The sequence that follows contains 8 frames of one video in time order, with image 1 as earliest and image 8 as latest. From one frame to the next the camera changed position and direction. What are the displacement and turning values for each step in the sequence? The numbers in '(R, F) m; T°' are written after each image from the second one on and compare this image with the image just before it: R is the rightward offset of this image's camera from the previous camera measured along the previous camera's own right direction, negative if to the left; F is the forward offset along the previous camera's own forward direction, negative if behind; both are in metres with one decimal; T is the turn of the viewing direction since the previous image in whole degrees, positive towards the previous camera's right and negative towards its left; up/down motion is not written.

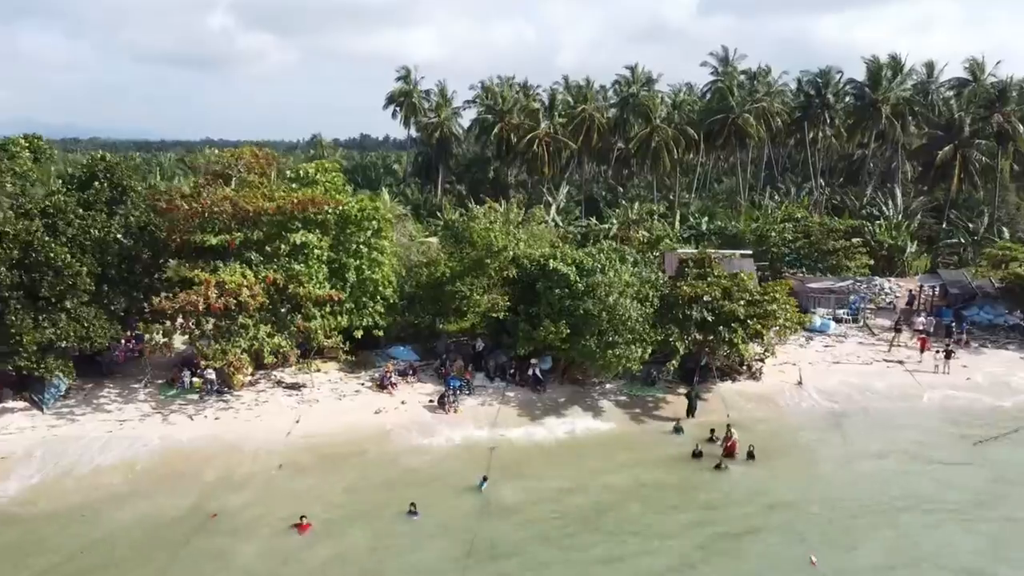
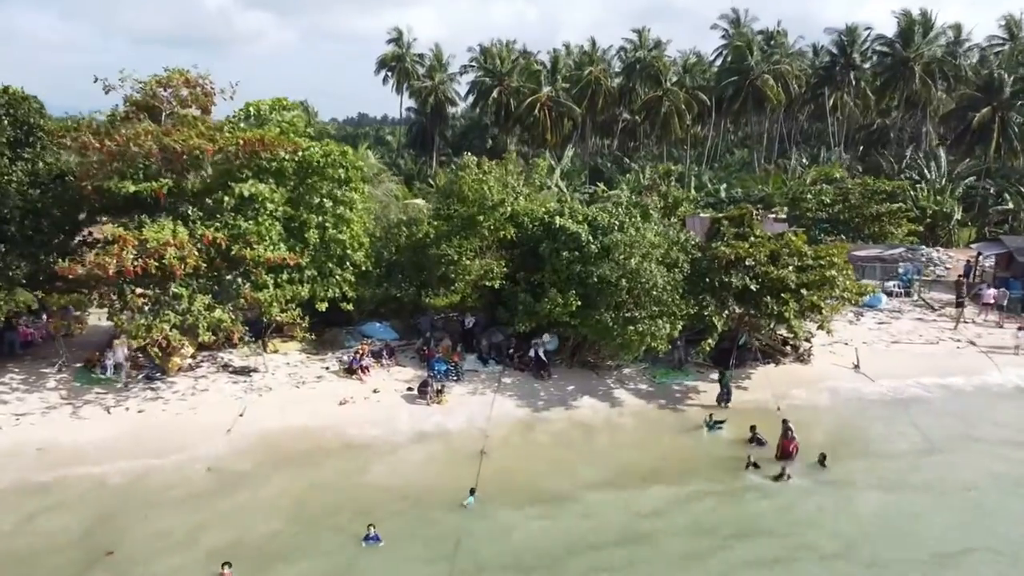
(+0.1, +4.8) m; 0°
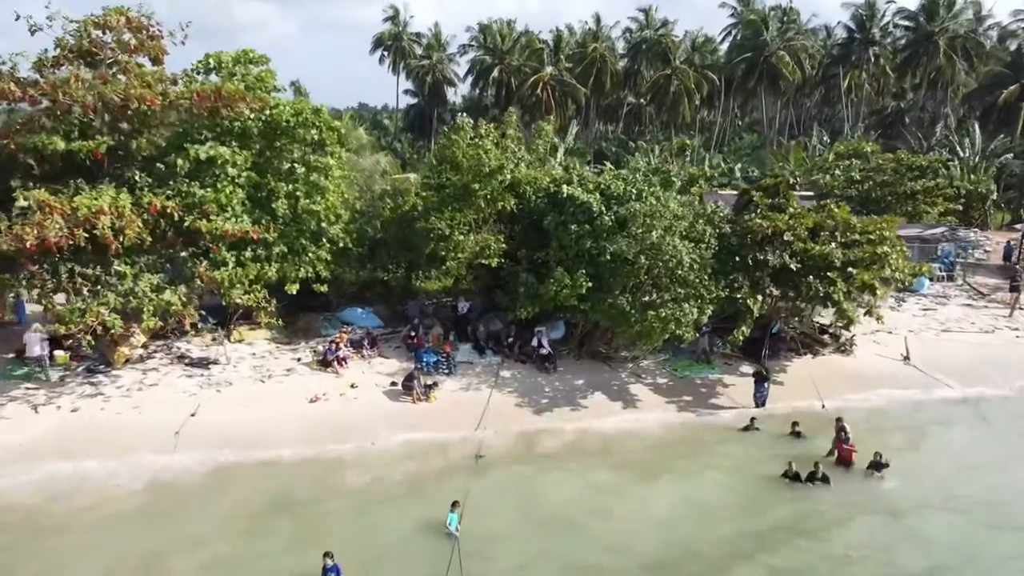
(0.0, +2.9) m; 0°
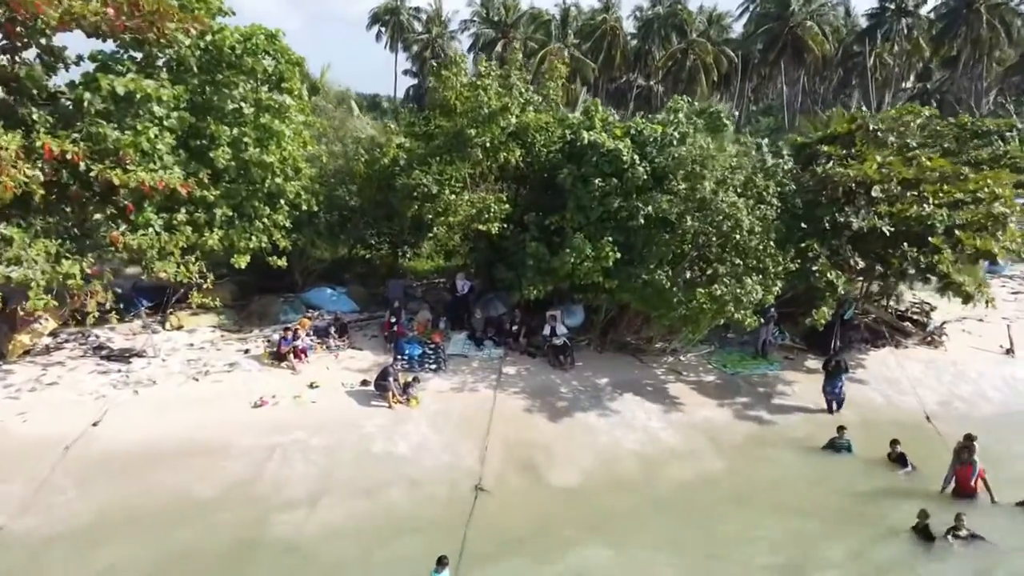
(0.0, +4.0) m; 0°
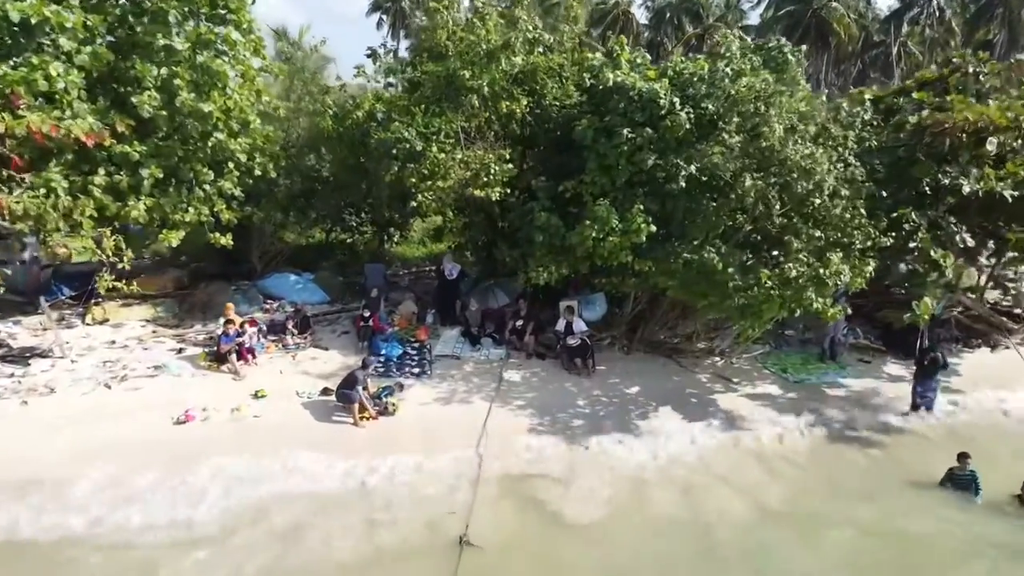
(0.0, +3.1) m; 0°
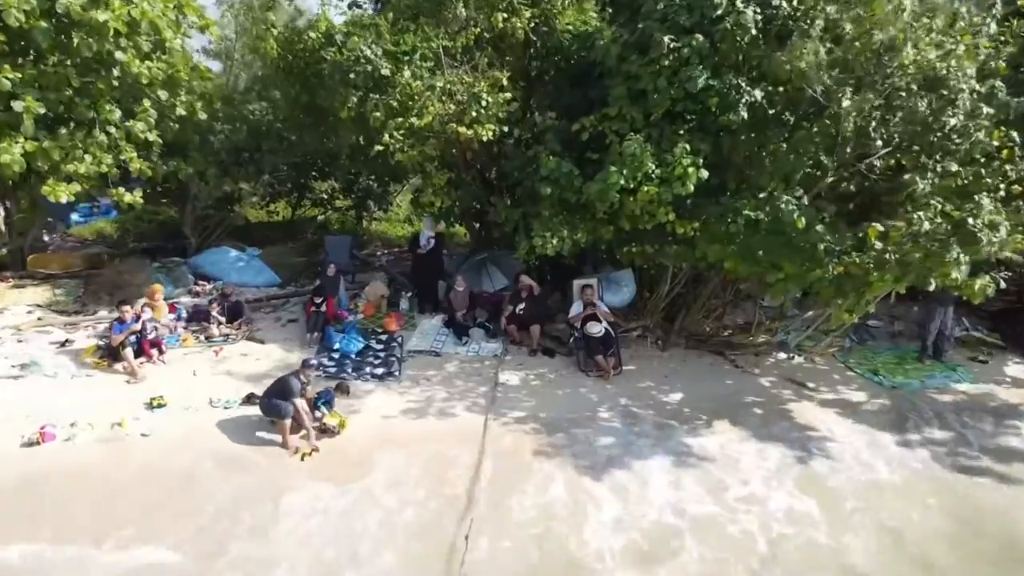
(+0.1, +3.0) m; -1°
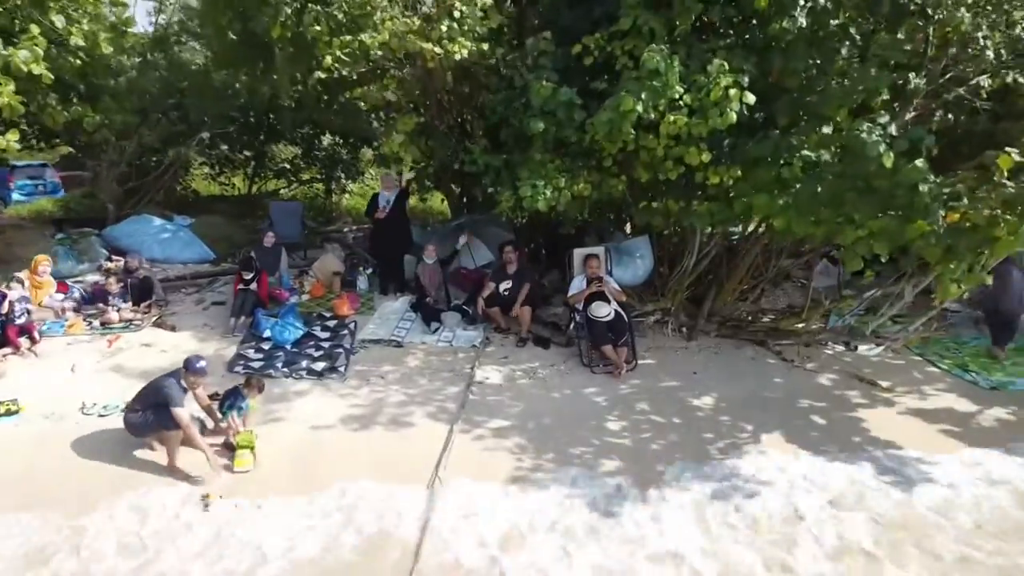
(+0.2, +2.0) m; 0°
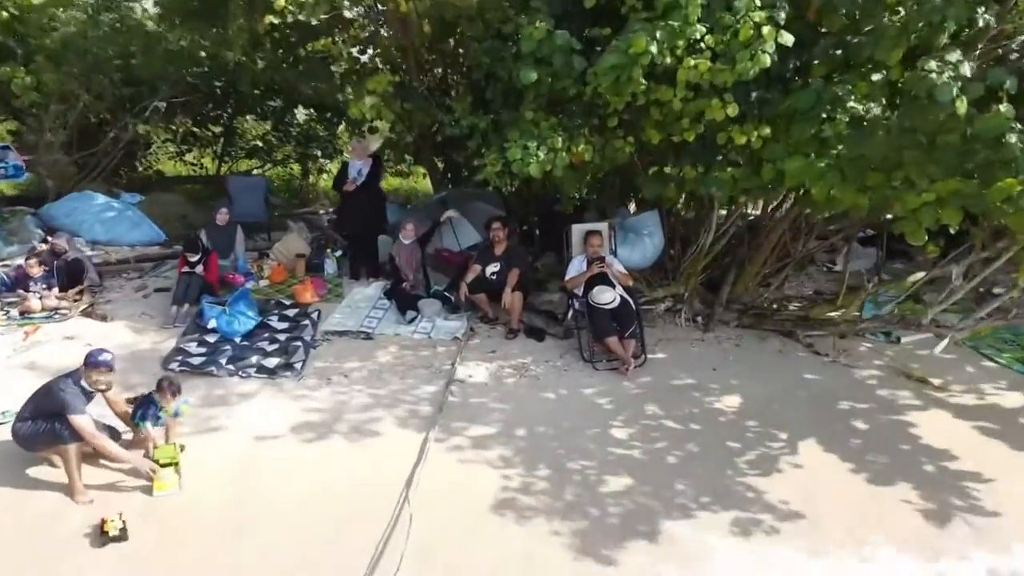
(0.0, +1.0) m; 0°
